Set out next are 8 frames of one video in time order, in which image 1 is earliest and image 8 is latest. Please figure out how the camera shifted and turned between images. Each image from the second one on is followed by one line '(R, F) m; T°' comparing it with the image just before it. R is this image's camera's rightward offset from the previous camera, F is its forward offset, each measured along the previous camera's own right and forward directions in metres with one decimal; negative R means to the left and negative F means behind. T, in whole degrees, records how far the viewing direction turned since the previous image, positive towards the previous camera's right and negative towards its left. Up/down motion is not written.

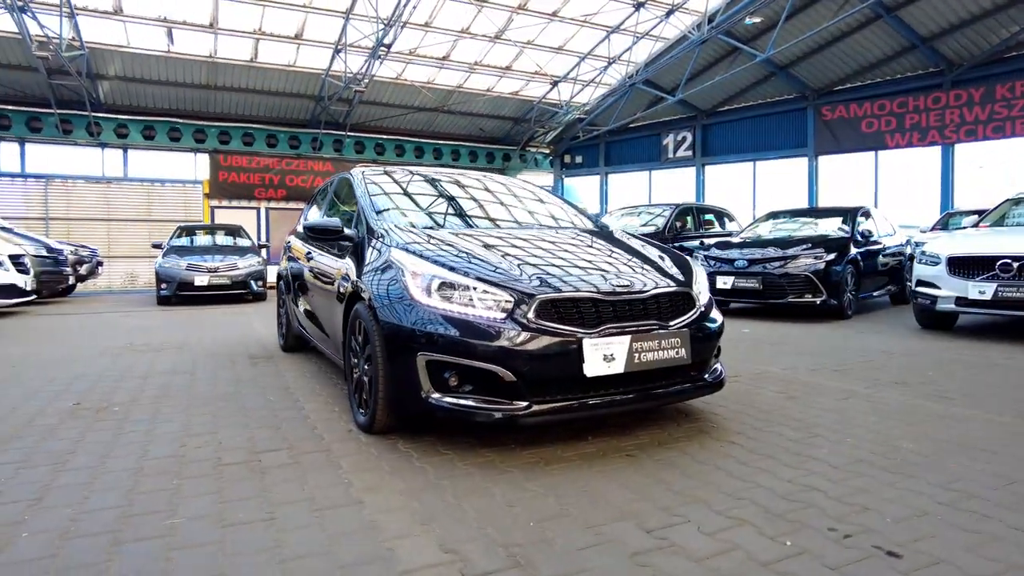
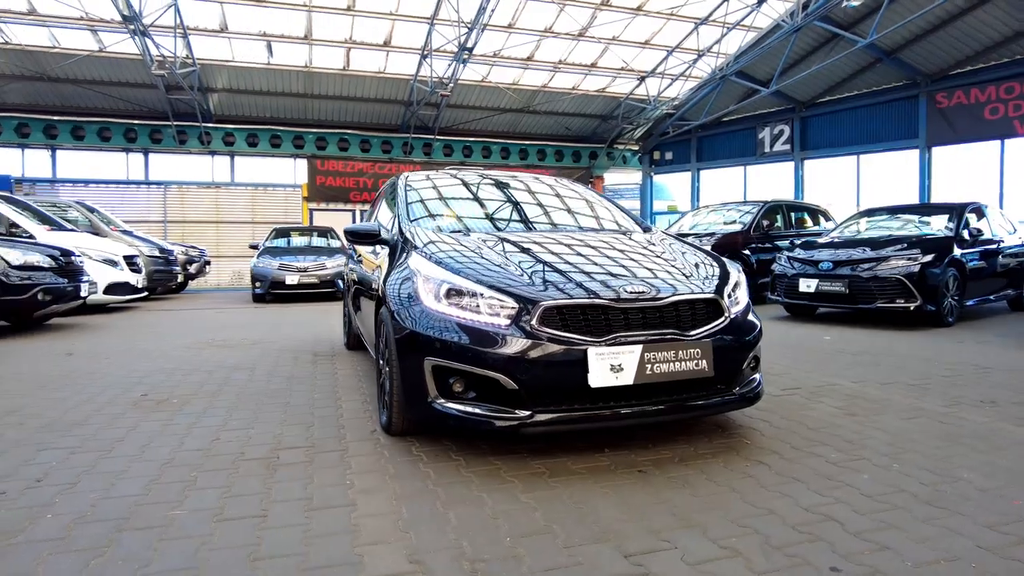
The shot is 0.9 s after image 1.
(+0.4, +0.1) m; -9°
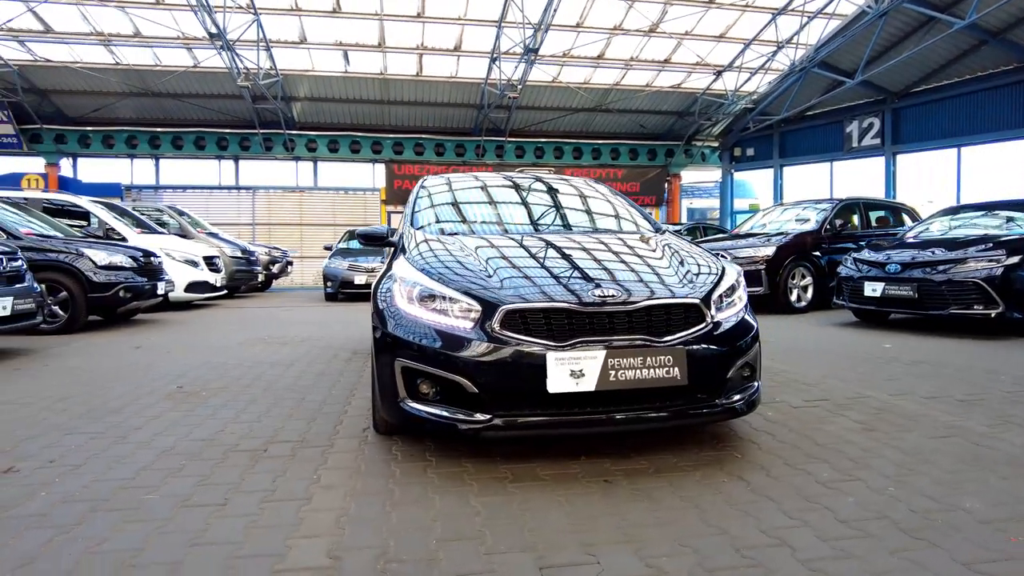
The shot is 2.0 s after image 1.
(+0.6, +0.1) m; -8°
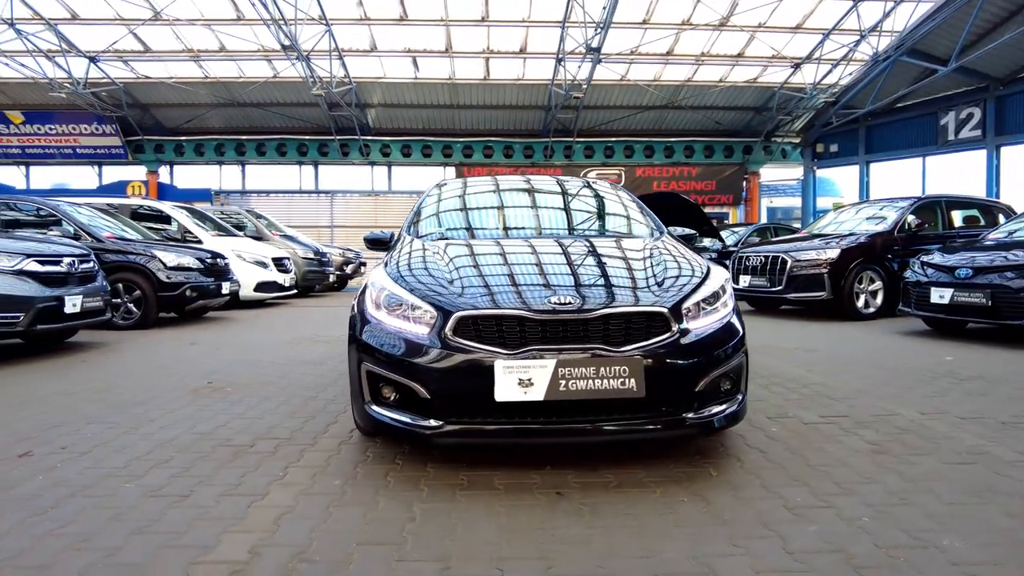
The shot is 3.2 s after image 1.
(+0.6, +0.1) m; -8°
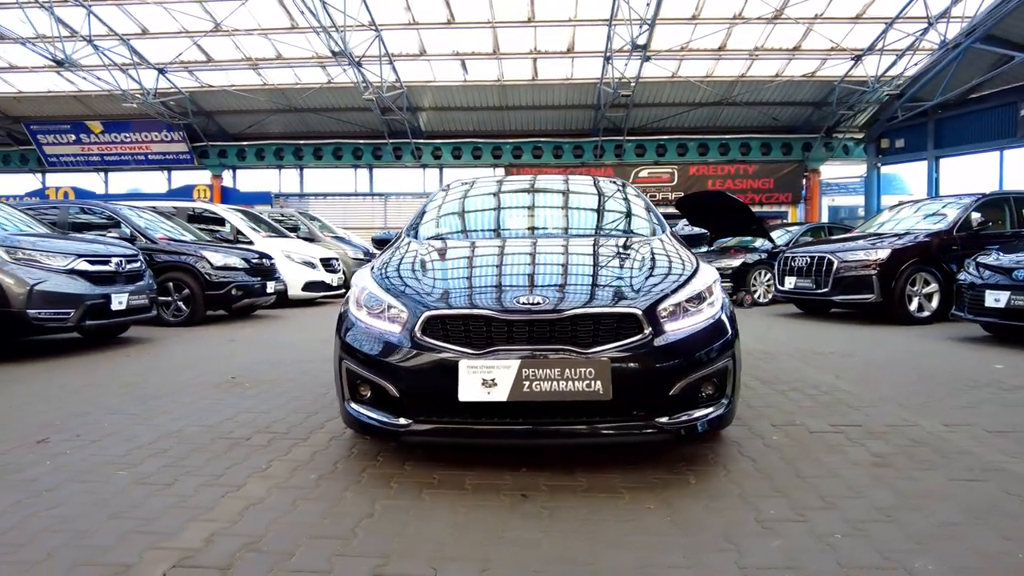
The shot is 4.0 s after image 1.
(+0.4, 0.0) m; -6°
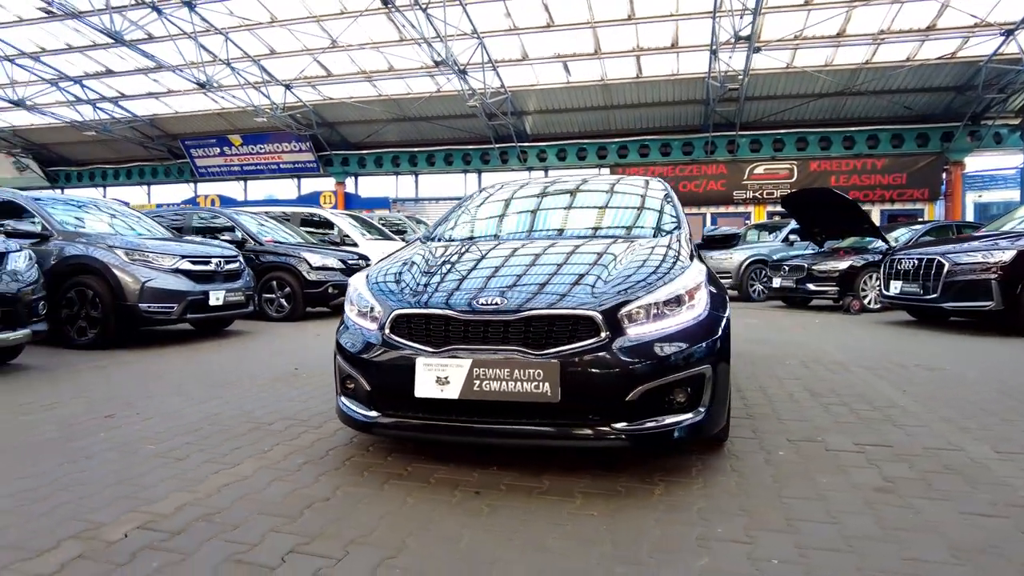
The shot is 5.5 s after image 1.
(+0.8, 0.0) m; -12°
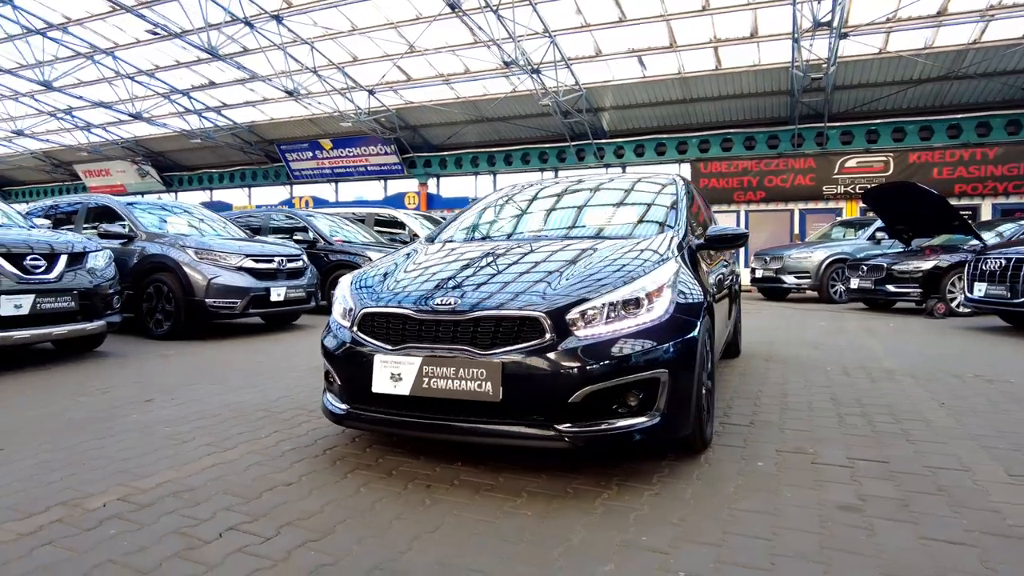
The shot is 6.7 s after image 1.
(+0.7, 0.0) m; -9°
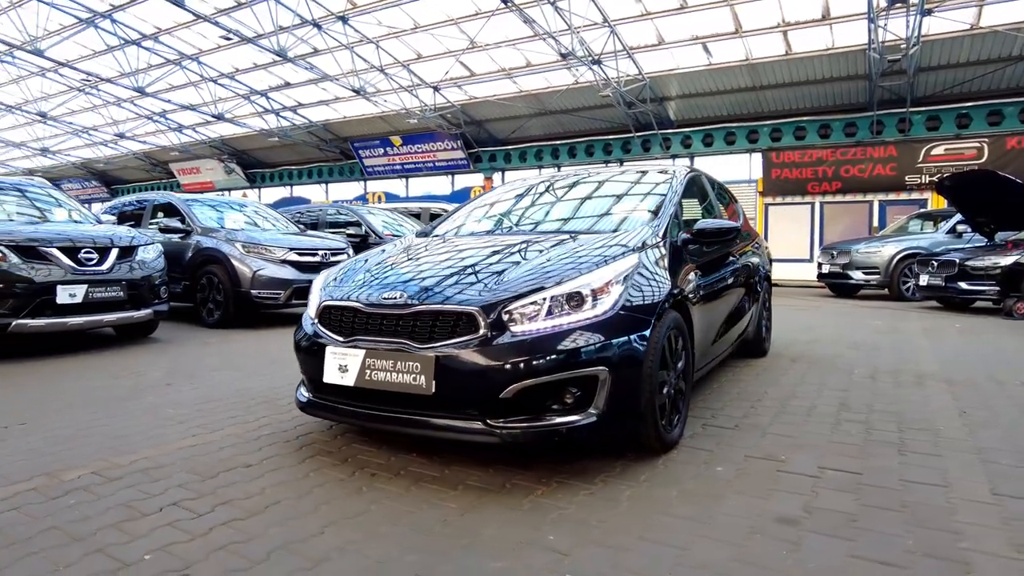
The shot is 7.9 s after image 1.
(+0.7, 0.0) m; -8°
